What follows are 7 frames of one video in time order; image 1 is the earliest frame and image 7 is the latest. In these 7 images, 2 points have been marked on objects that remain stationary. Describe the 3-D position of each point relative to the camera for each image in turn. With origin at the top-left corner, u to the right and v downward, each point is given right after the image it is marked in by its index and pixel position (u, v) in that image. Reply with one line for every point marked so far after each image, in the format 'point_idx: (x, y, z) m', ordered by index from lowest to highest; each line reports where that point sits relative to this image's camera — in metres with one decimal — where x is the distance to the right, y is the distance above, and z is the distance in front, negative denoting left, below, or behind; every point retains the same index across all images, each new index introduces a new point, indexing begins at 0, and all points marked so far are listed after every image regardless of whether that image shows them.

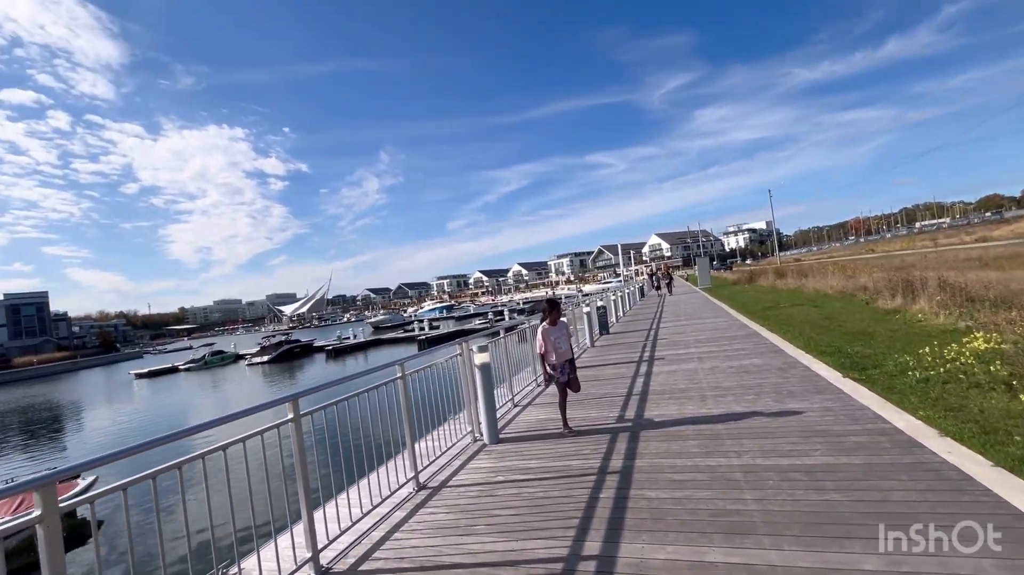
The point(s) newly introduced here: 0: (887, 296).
0: (+13.3, -0.3, +16.9) m
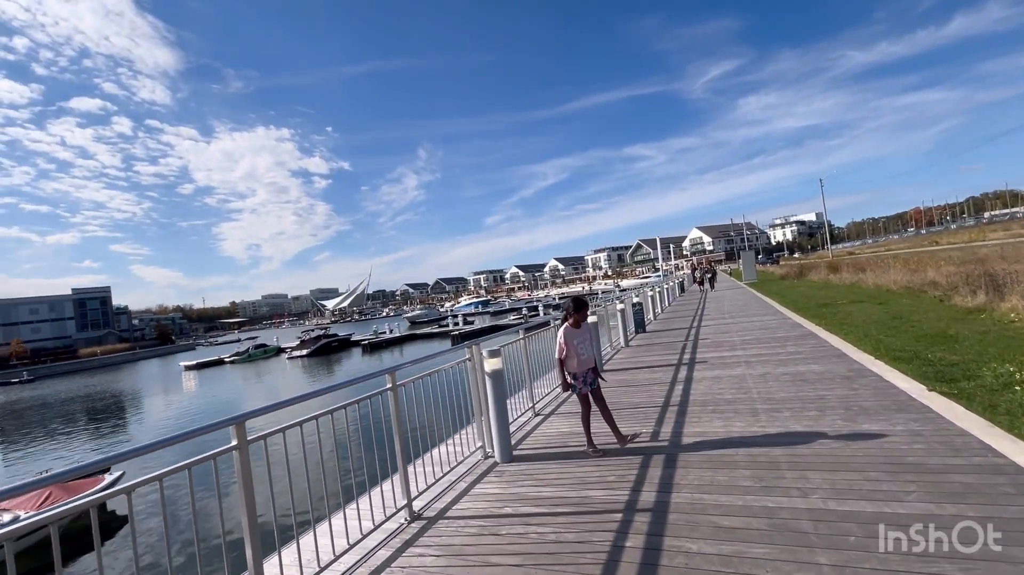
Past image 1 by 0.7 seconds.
0: (+14.3, -0.1, +15.1) m
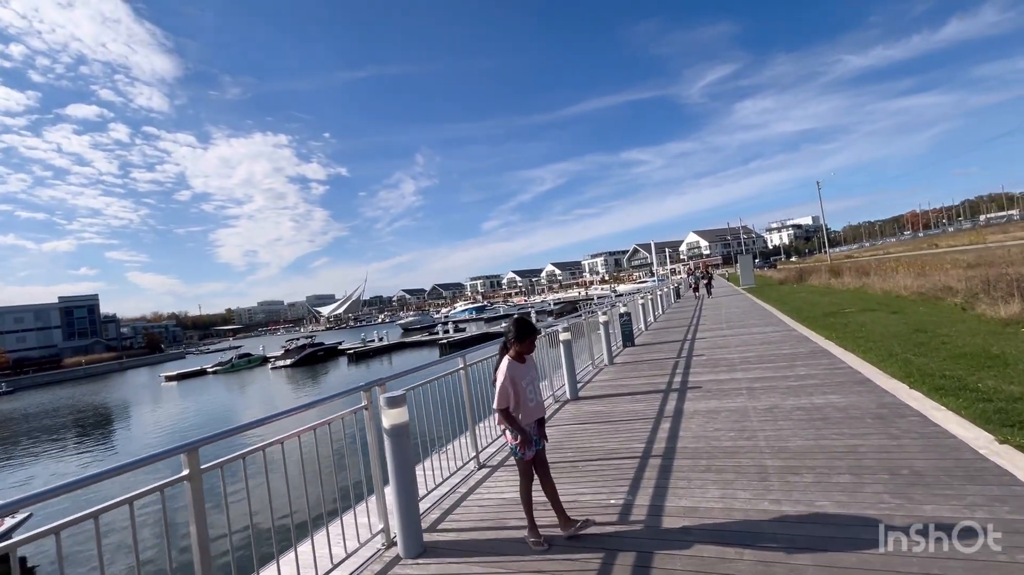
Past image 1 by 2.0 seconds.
0: (+13.5, -0.3, +13.5) m
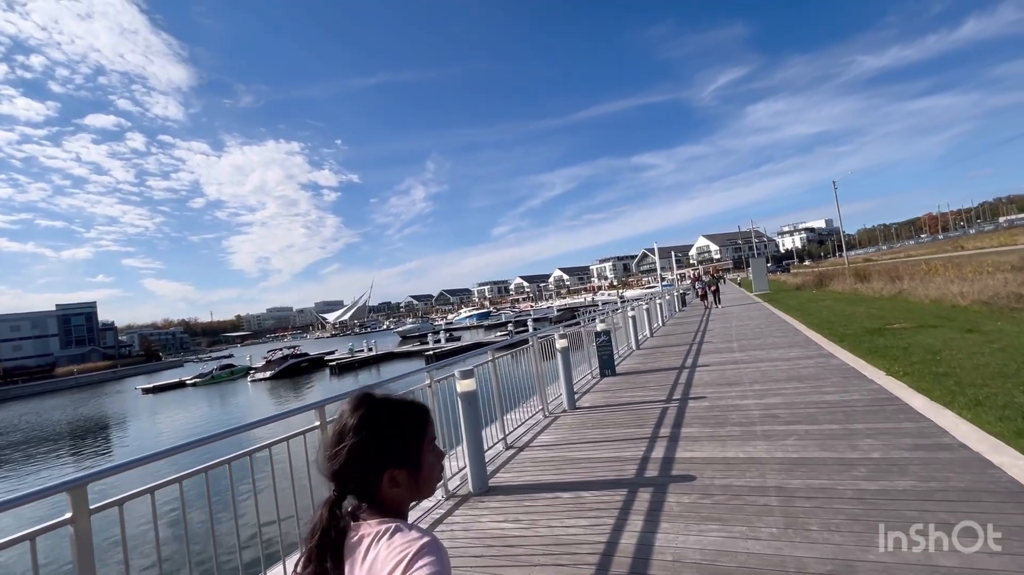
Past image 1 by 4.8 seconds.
0: (+12.2, -0.5, +9.8) m
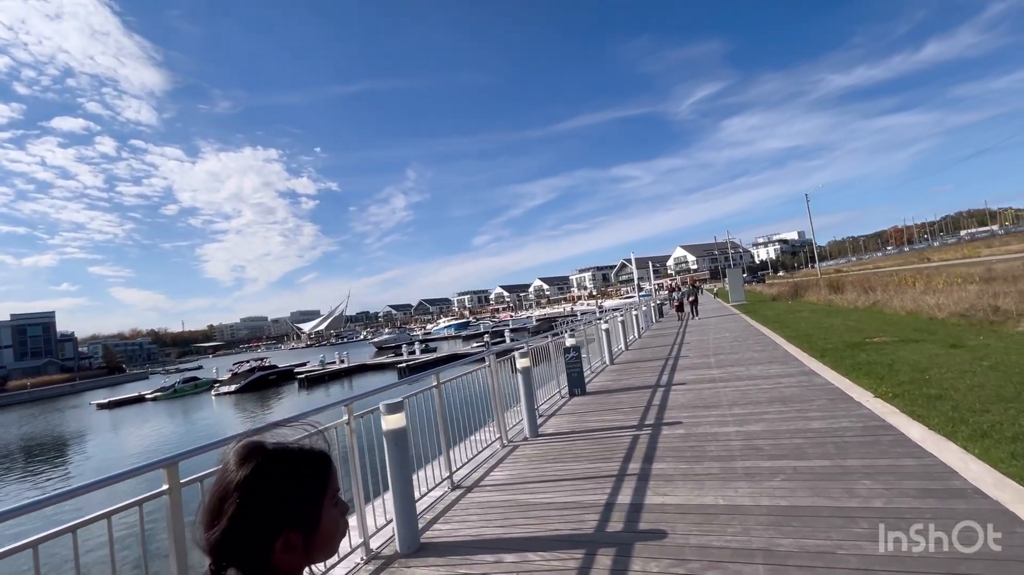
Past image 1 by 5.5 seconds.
0: (+11.4, -0.8, +9.5) m
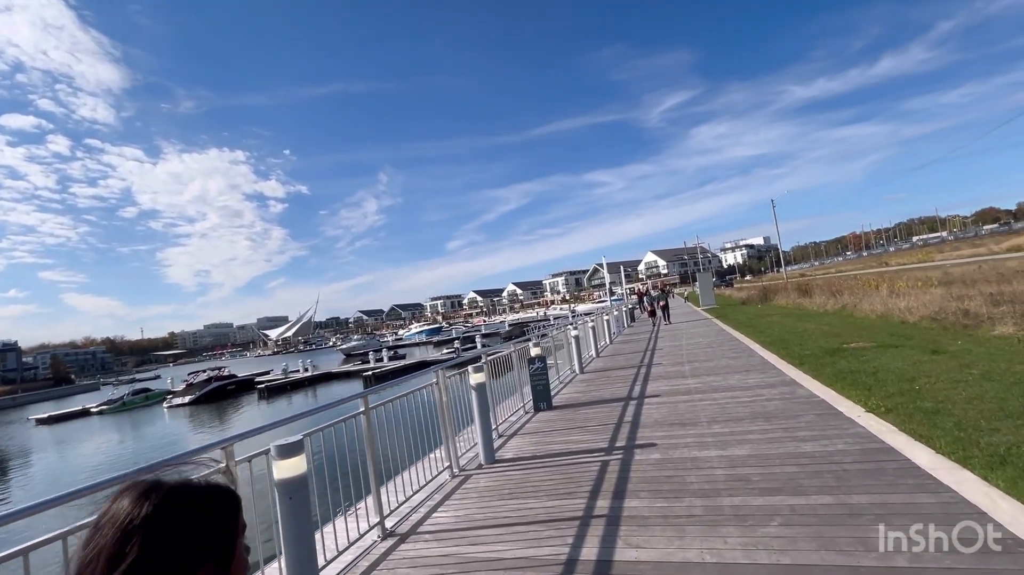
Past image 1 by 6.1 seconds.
0: (+10.7, -0.8, +9.2) m
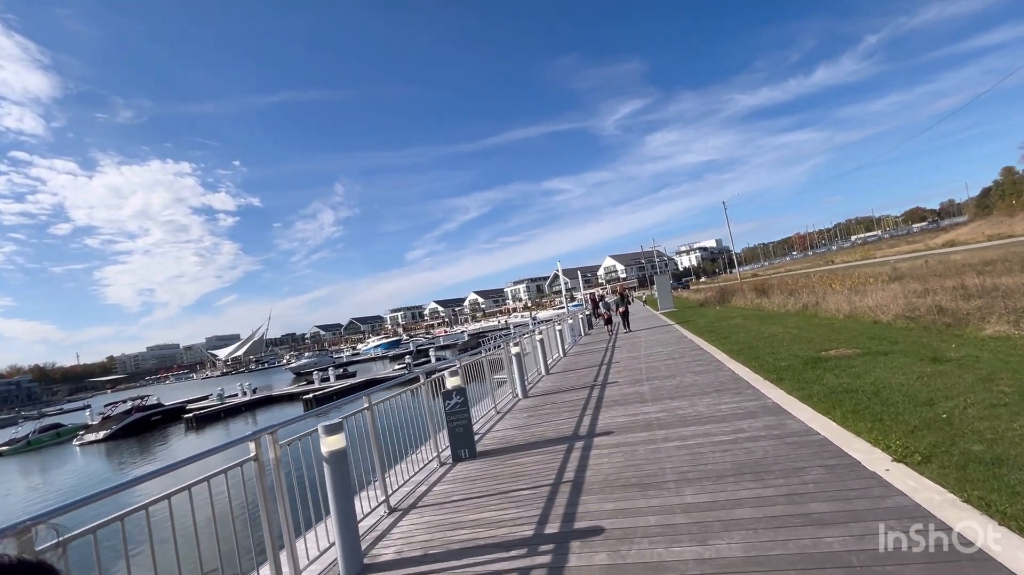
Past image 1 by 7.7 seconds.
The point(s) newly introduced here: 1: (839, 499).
0: (+9.3, -0.7, +7.8) m
1: (+2.7, -1.7, +3.9) m
